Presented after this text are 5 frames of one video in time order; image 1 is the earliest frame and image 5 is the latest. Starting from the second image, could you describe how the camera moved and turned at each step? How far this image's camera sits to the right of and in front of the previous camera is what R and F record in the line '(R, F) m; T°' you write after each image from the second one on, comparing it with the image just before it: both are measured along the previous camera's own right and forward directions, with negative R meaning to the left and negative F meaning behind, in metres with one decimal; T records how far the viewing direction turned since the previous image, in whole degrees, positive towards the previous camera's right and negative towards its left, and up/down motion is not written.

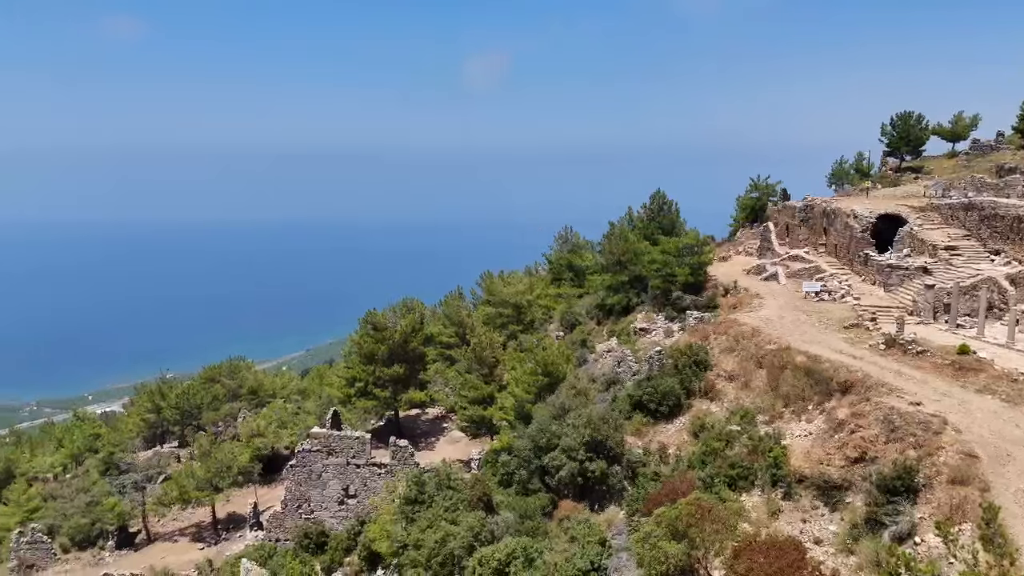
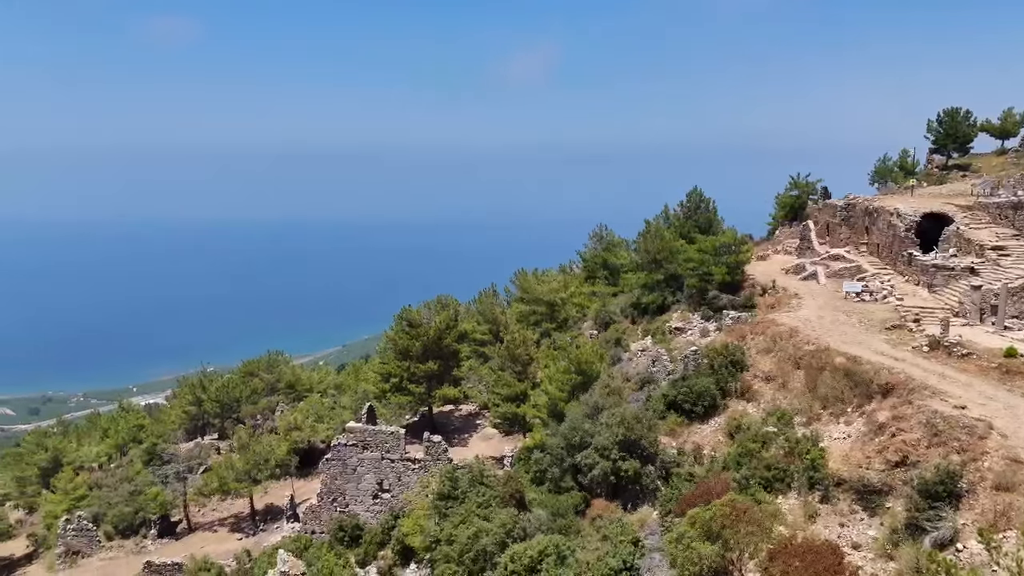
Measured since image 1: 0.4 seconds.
(0.0, -0.1) m; -3°
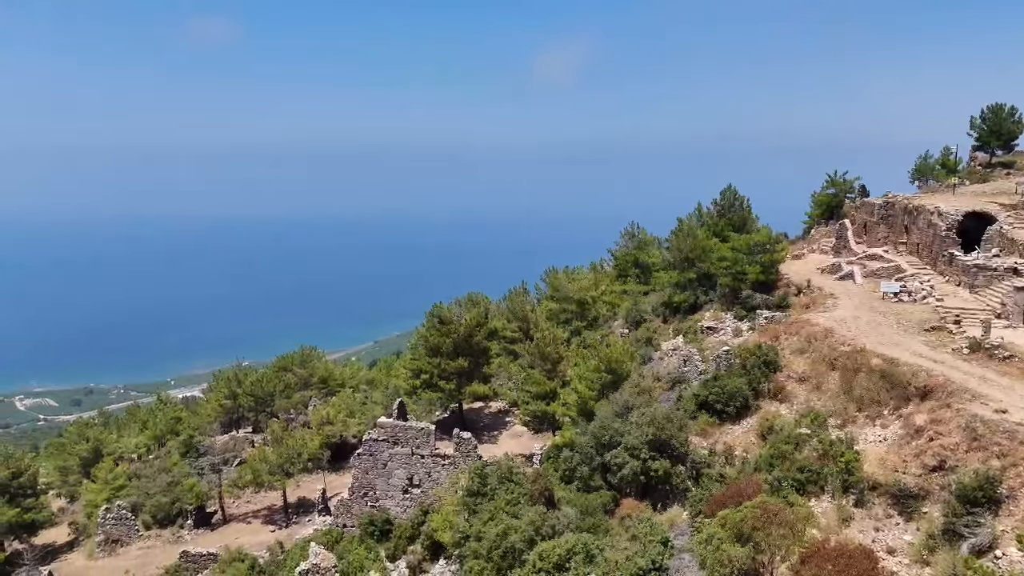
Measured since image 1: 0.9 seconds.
(0.0, -0.1) m; -3°
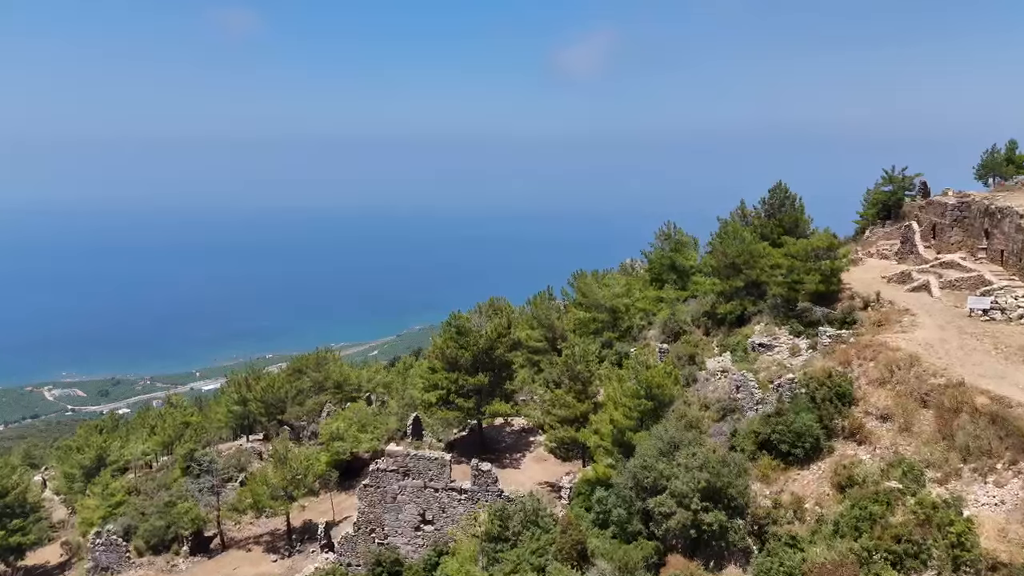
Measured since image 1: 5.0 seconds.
(-0.2, +2.6) m; -2°
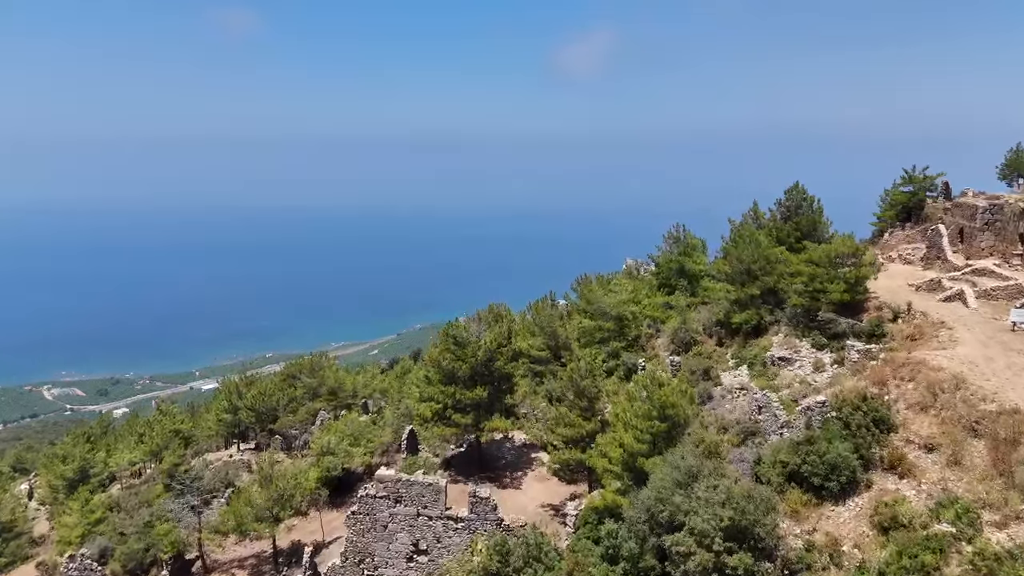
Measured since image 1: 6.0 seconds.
(0.0, +1.5) m; 0°
